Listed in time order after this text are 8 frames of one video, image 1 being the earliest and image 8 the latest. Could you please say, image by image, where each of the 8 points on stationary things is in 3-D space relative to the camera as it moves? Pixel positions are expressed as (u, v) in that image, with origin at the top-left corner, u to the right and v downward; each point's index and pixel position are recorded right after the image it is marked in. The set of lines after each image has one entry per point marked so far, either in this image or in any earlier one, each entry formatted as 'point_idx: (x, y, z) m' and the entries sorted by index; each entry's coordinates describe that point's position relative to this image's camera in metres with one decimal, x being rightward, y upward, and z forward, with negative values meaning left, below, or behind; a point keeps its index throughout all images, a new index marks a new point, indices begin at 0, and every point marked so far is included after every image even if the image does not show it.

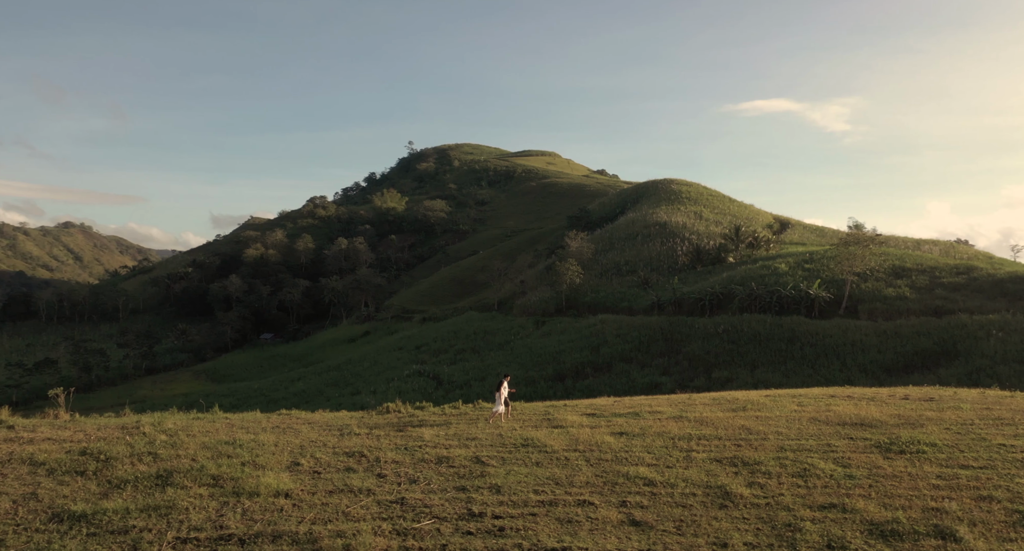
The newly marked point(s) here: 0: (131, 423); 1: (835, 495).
0: (-9.3, -3.6, +18.0) m
1: (+5.6, -3.8, +12.6) m
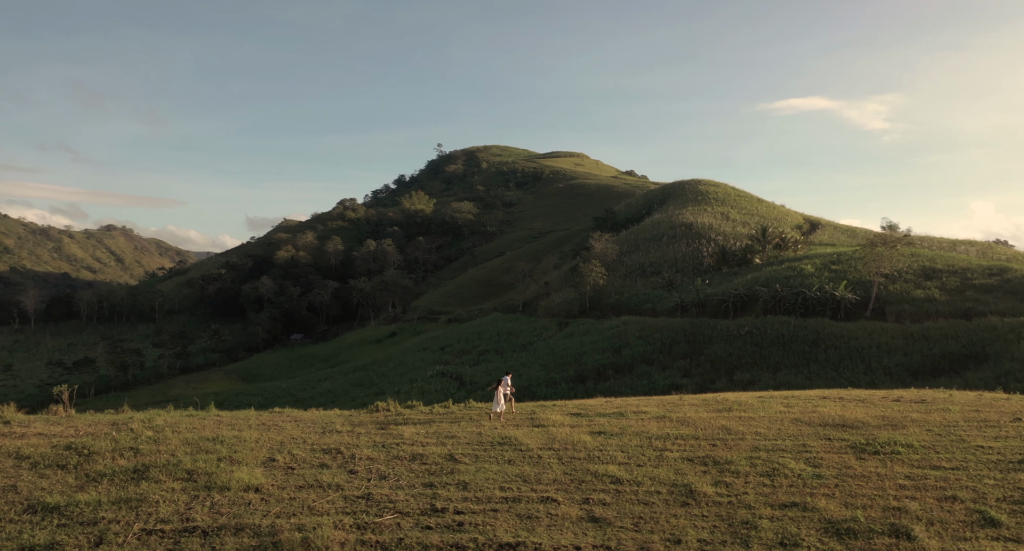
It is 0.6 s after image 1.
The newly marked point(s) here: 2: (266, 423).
0: (-9.7, -3.6, +18.5) m
1: (+4.9, -3.8, +12.7) m
2: (-6.3, -3.7, +18.5) m
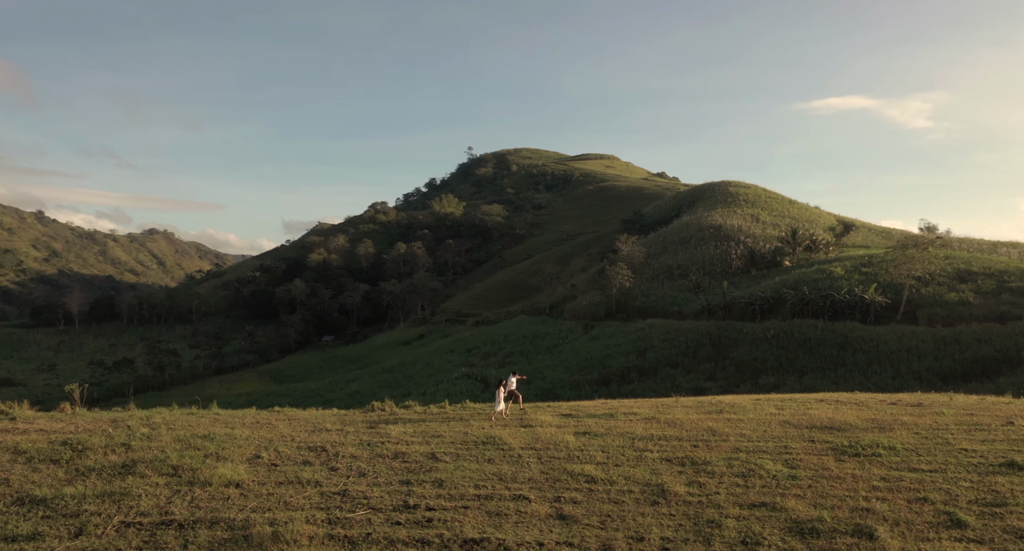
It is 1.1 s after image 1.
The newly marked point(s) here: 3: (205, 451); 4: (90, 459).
0: (-10.0, -3.7, +19.0) m
1: (+4.5, -3.8, +12.7) m
2: (-6.6, -3.7, +19.0) m
3: (-6.4, -3.6, +15.2) m
4: (-8.4, -3.6, +14.5) m
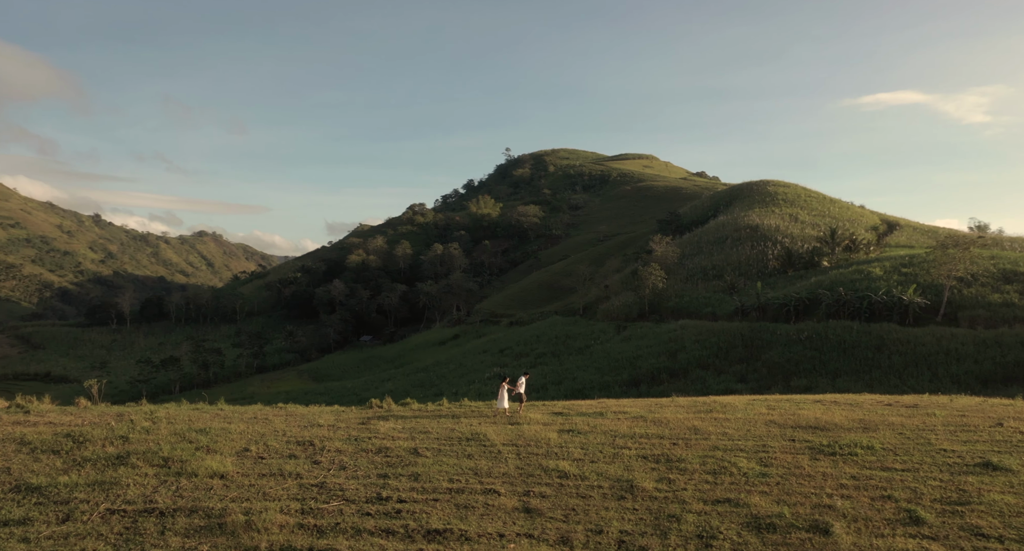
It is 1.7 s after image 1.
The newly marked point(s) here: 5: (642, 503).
0: (-10.3, -3.7, +19.8) m
1: (+3.9, -3.8, +12.9) m
2: (-6.8, -3.7, +19.6) m
3: (-6.8, -3.6, +15.8) m
4: (-8.8, -3.6, +15.3) m
5: (+2.2, -3.9, +12.5) m
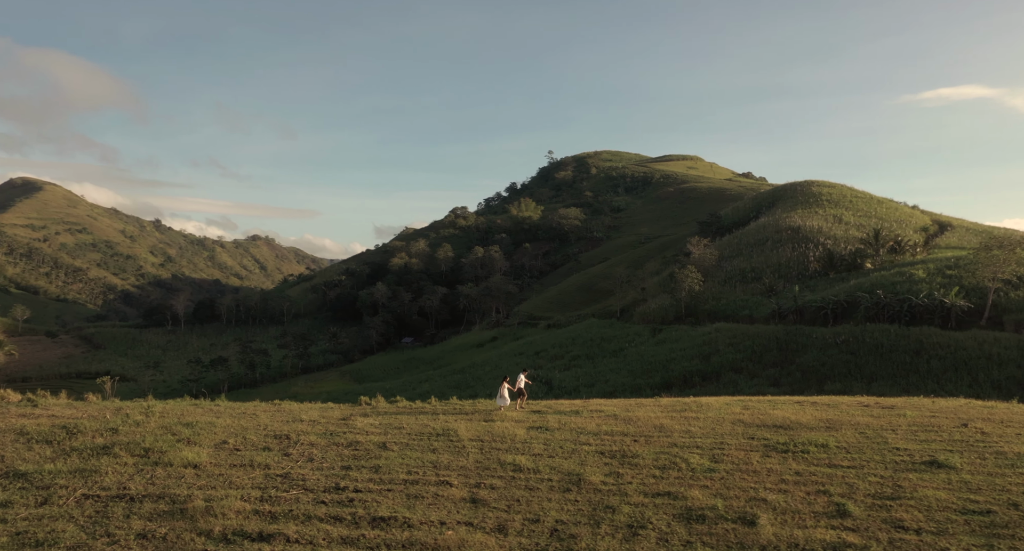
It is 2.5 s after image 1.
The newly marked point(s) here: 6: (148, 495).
0: (-10.9, -3.7, +20.8) m
1: (+3.0, -3.8, +13.3) m
2: (-7.4, -3.8, +20.5) m
3: (-7.6, -3.7, +16.7) m
4: (-9.6, -3.7, +16.3) m
5: (+1.3, -3.9, +13.0) m
6: (-6.4, -3.9, +13.0) m
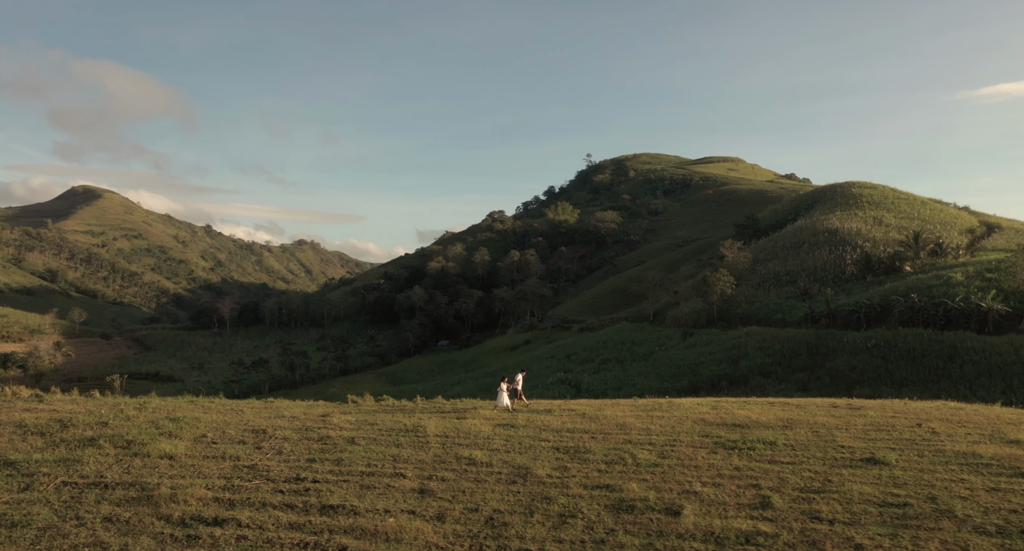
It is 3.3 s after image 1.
0: (-11.6, -3.8, +22.0) m
1: (+2.0, -3.9, +14.0) m
2: (-8.2, -3.9, +21.5) m
3: (-8.4, -3.8, +17.7) m
4: (-10.5, -3.7, +17.3) m
5: (+0.3, -4.0, +13.7) m
6: (-7.4, -4.0, +14.0) m
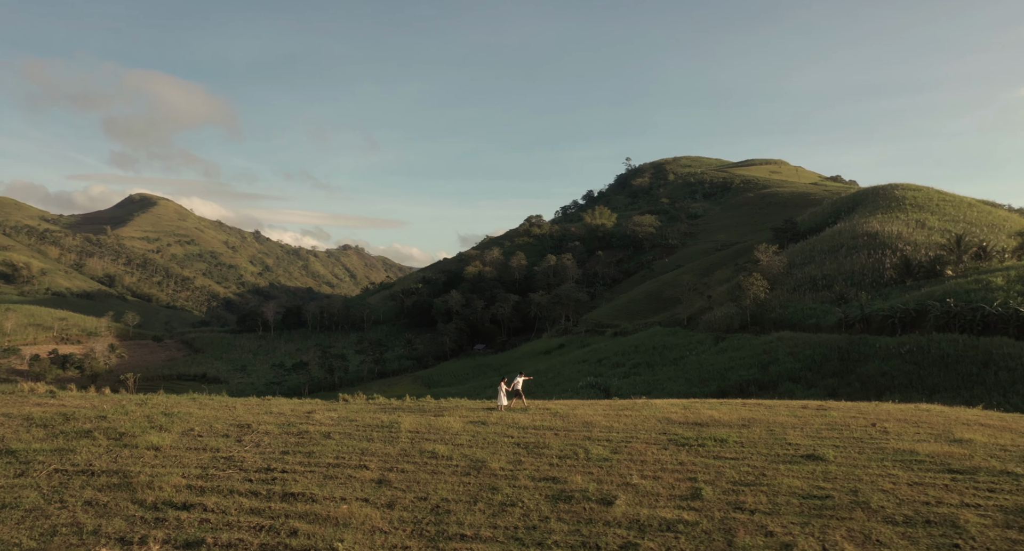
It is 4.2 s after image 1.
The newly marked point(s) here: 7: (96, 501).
0: (-12.2, -4.0, +23.3) m
1: (+1.1, -4.0, +14.8) m
2: (-8.8, -4.0, +22.7) m
3: (-9.2, -3.9, +18.9) m
4: (-11.3, -3.8, +18.6) m
5: (-0.6, -4.1, +14.6) m
6: (-8.4, -4.0, +15.1) m
7: (-7.7, -4.2, +13.6) m
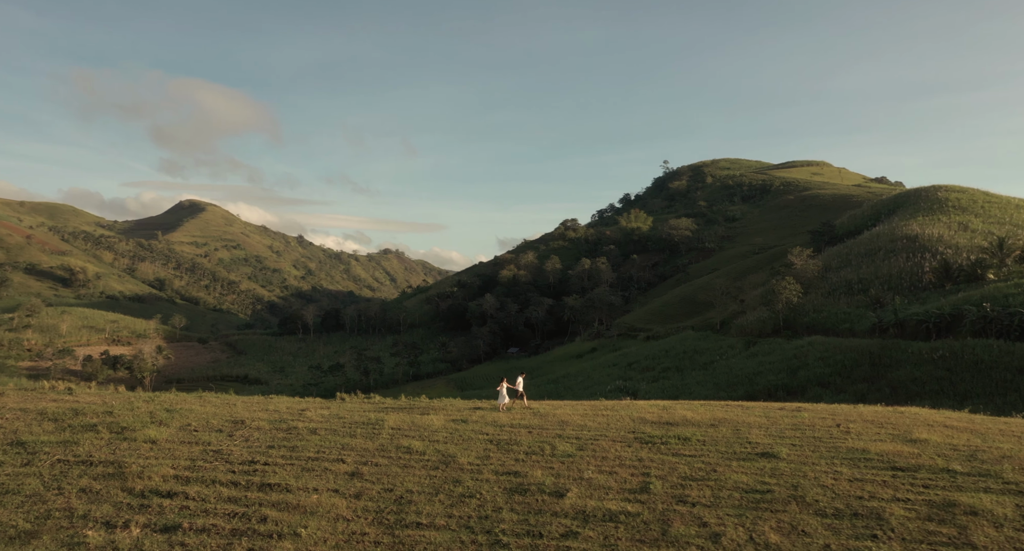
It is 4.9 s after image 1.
0: (-12.6, -4.1, +24.5) m
1: (+0.4, -4.1, +15.6) m
2: (-9.3, -4.2, +23.8) m
3: (-9.8, -4.0, +20.1) m
4: (-11.9, -4.0, +19.9) m
5: (-1.4, -4.2, +15.5) m
6: (-9.1, -4.2, +16.3) m
7: (-8.5, -4.3, +14.7) m
